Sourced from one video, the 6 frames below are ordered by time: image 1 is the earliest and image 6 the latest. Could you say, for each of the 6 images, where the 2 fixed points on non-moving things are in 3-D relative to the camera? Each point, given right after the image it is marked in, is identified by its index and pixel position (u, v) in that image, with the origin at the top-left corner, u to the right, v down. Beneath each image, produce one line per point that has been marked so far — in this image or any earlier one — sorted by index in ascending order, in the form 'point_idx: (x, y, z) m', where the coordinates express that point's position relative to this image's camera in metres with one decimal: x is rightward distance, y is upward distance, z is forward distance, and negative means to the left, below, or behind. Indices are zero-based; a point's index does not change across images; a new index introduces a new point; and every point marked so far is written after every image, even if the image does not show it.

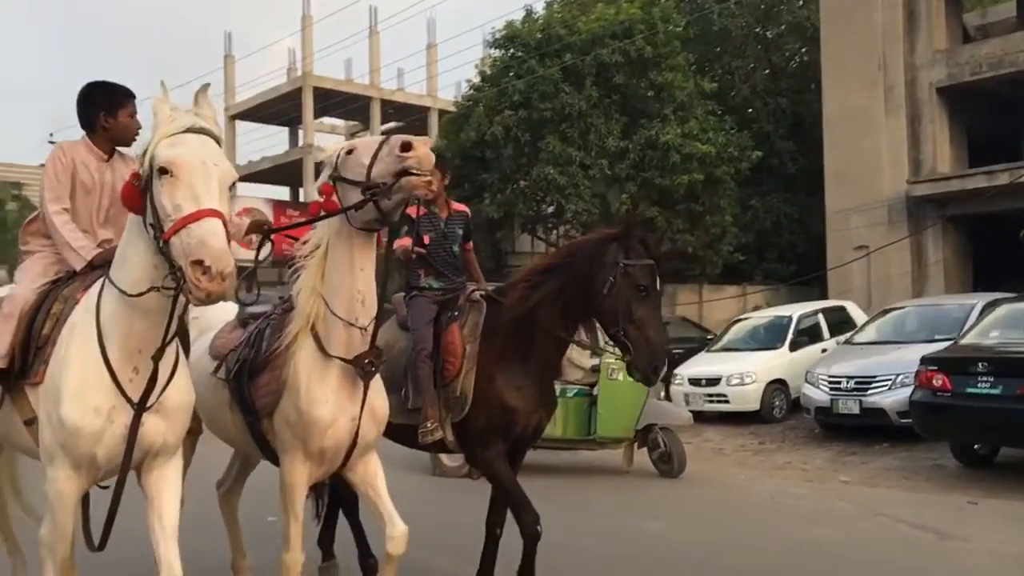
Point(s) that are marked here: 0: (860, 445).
0: (+3.9, -1.8, +11.4) m
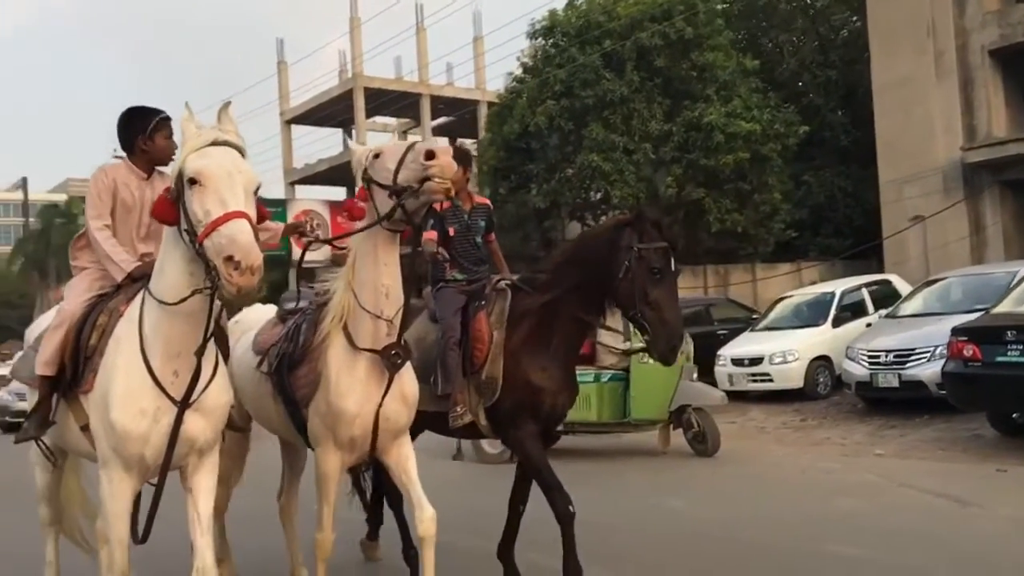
0: (+4.4, -1.5, +11.4) m
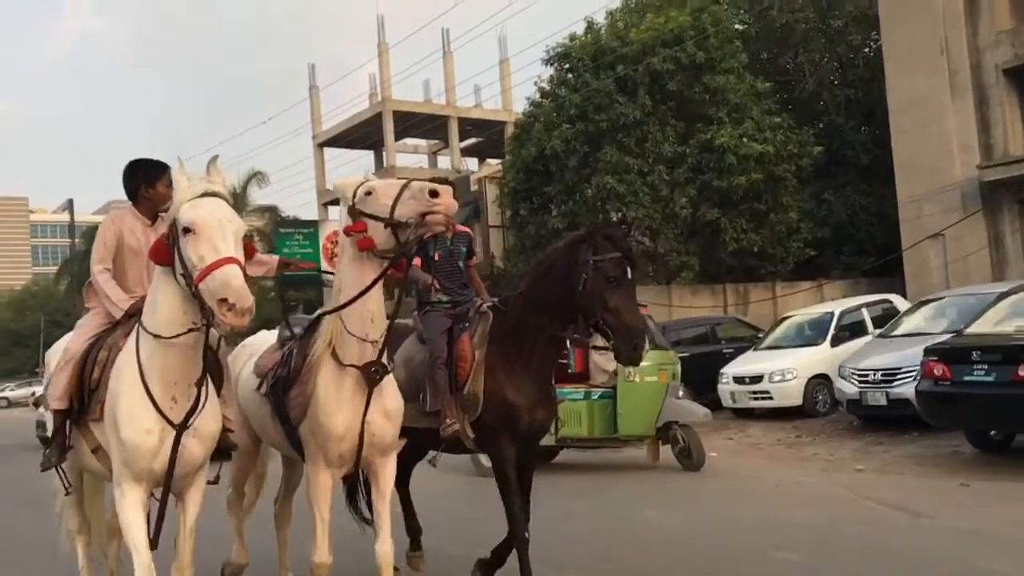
0: (+4.4, -1.7, +11.8) m
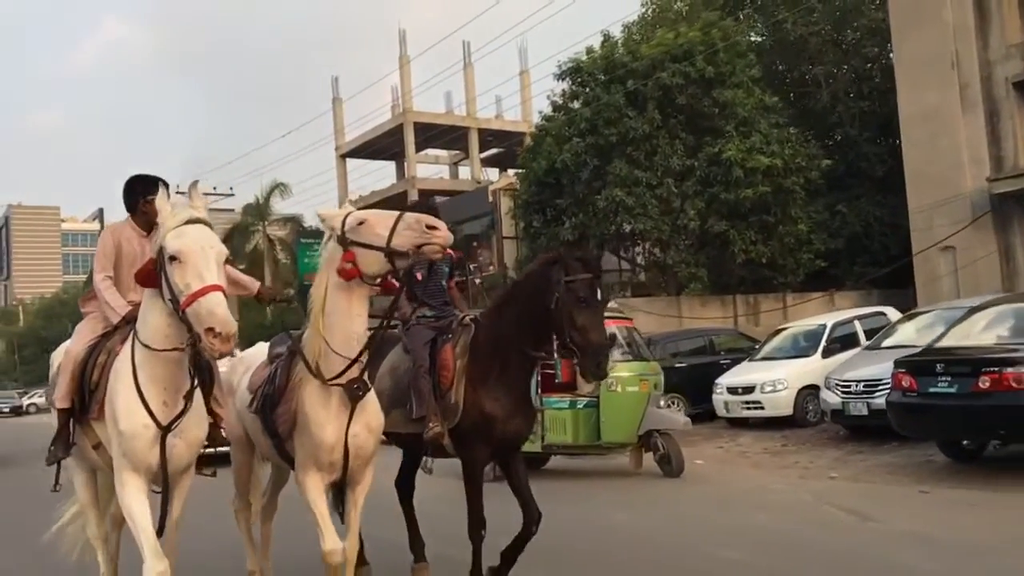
0: (+4.3, -1.9, +12.1) m
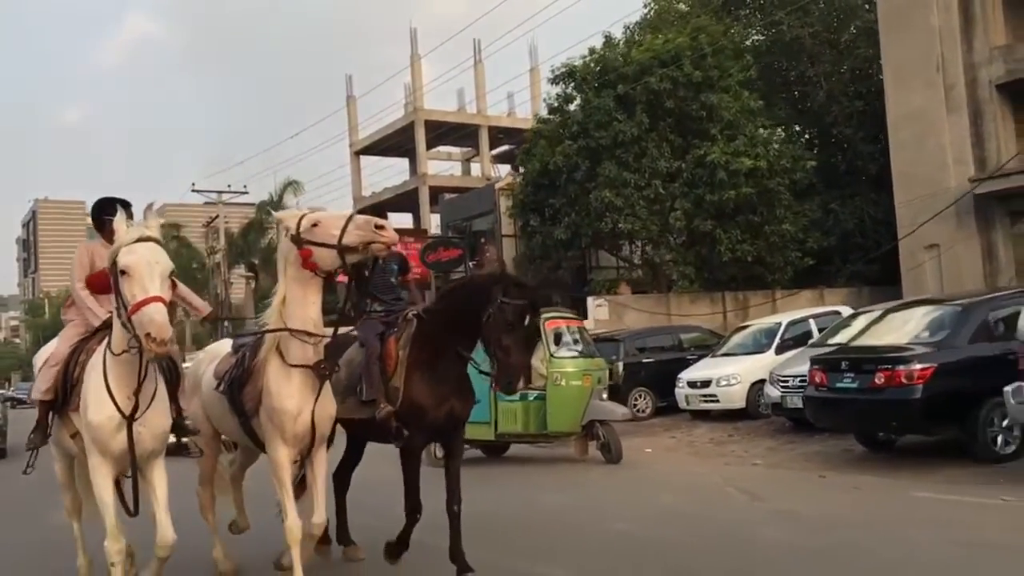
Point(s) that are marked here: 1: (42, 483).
0: (+3.8, -1.9, +13.1) m
1: (-8.2, -3.4, +17.7) m
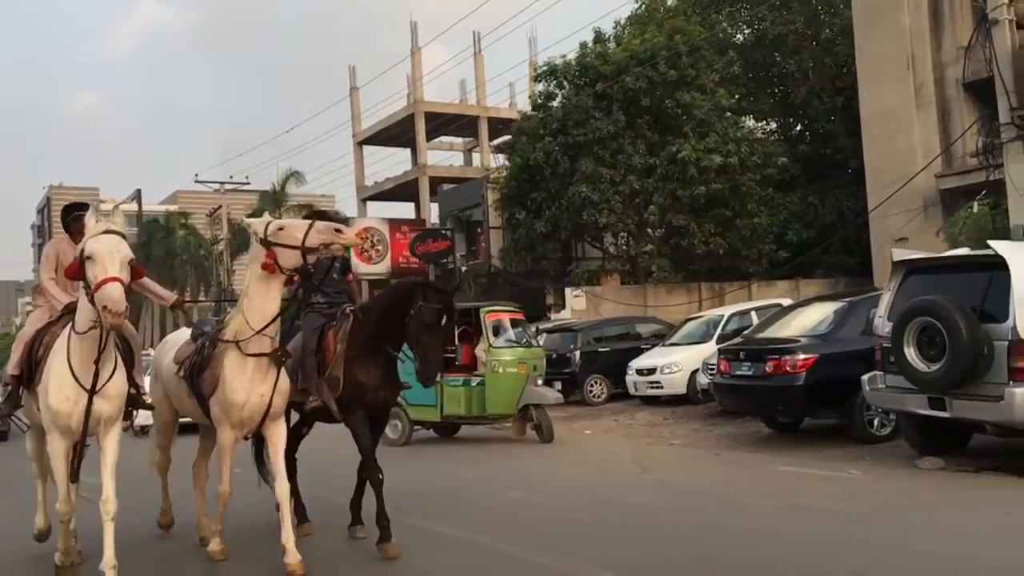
0: (+3.1, -1.9, +14.4) m
1: (-8.8, -3.2, +19.1) m
